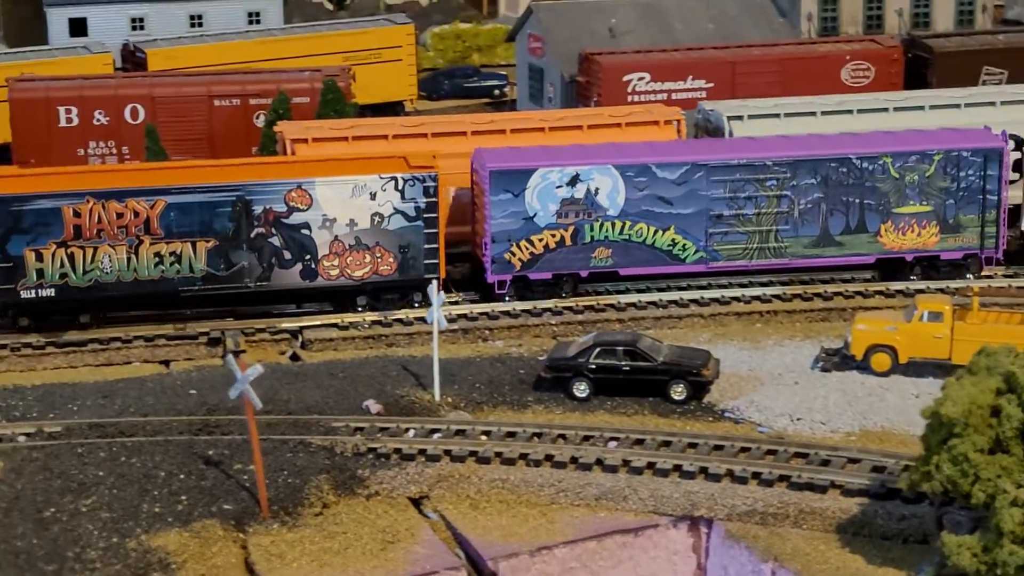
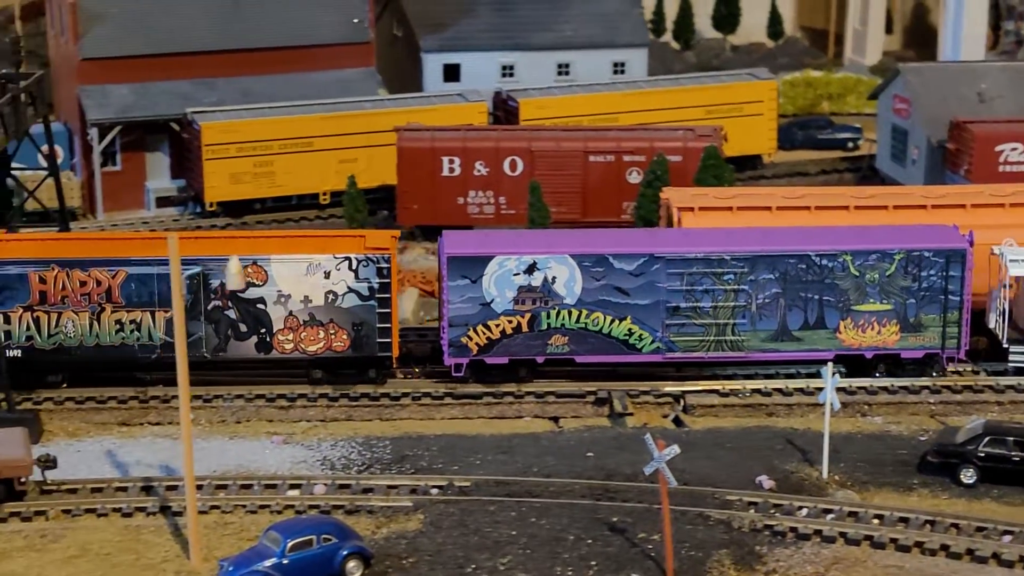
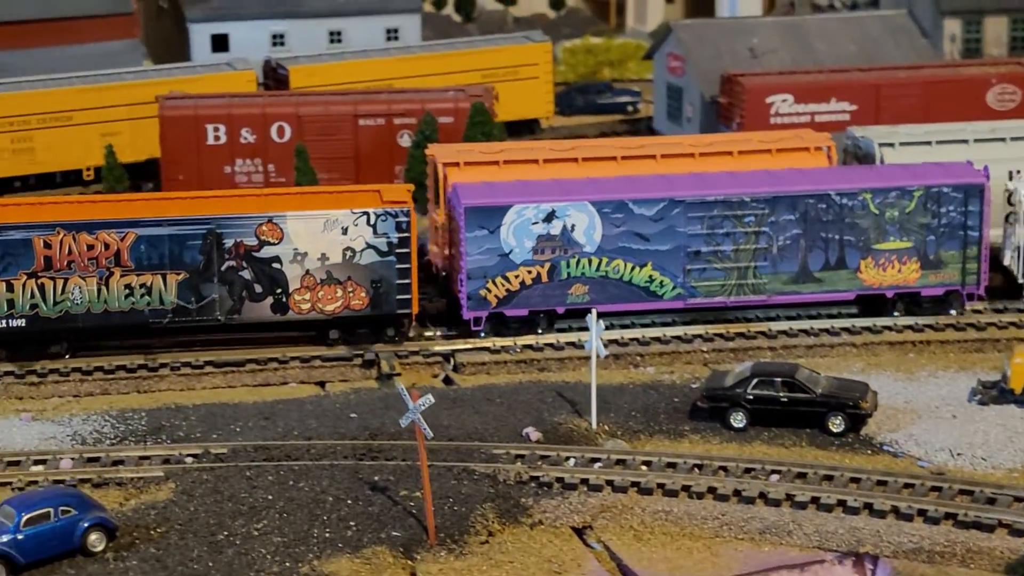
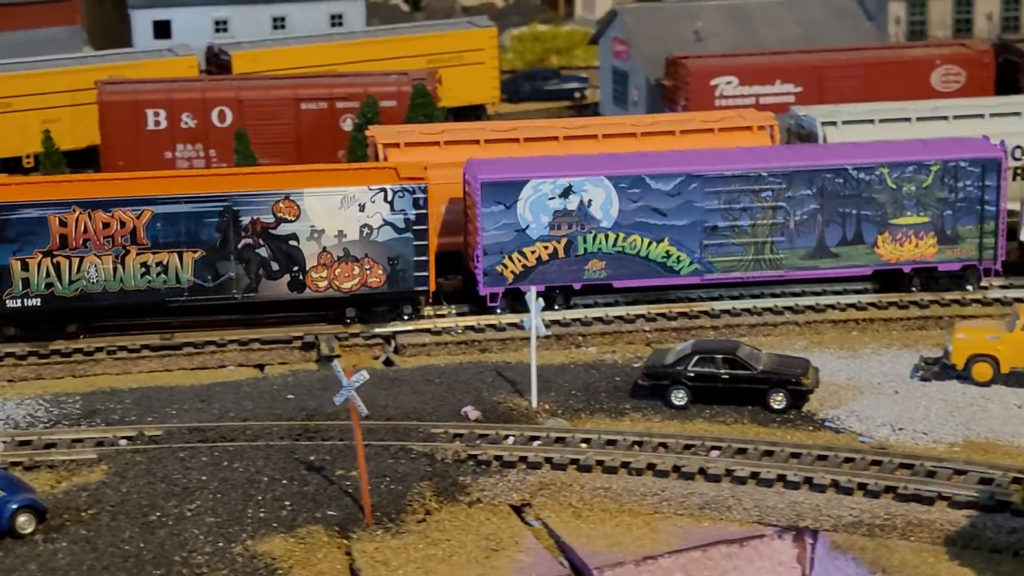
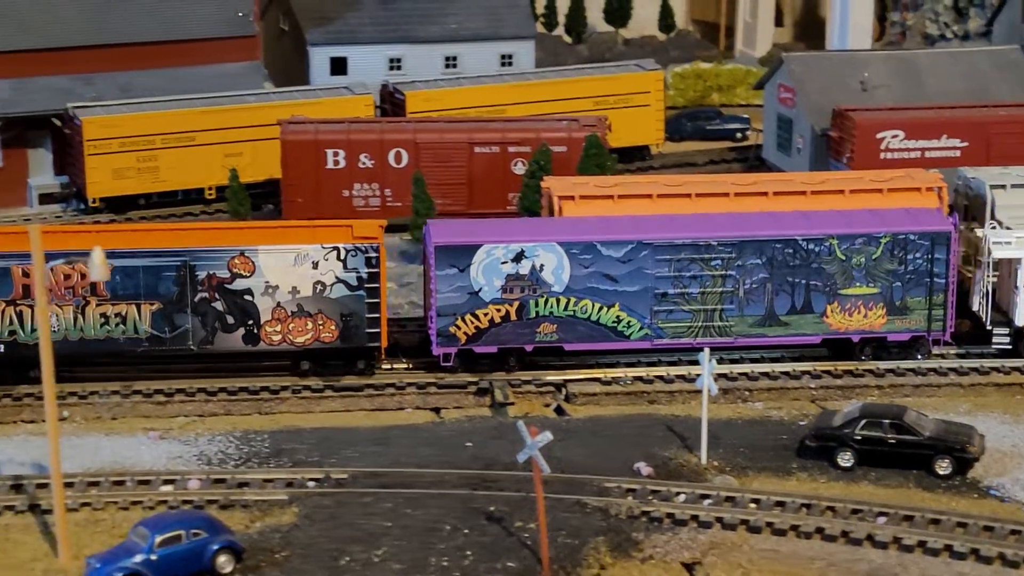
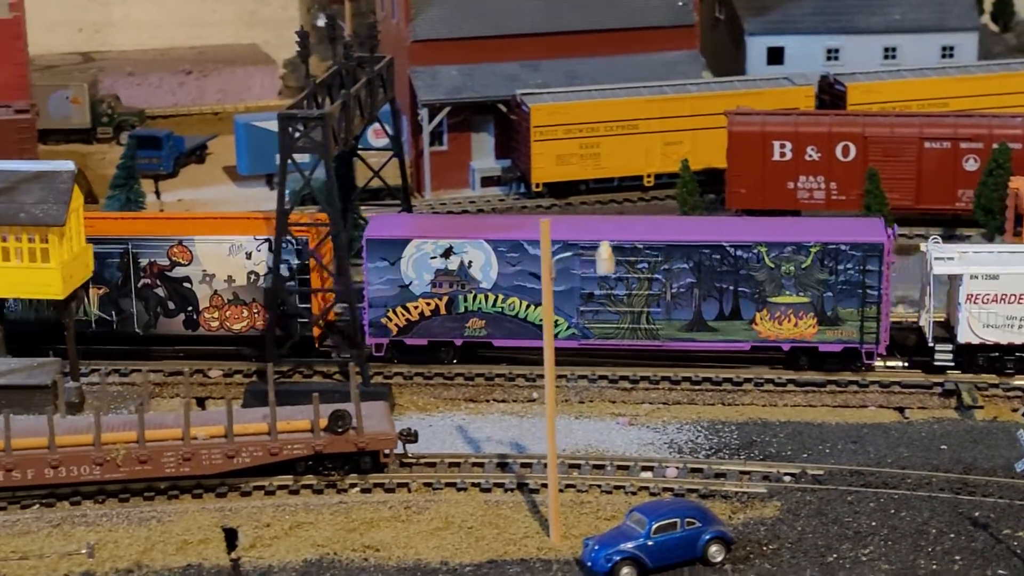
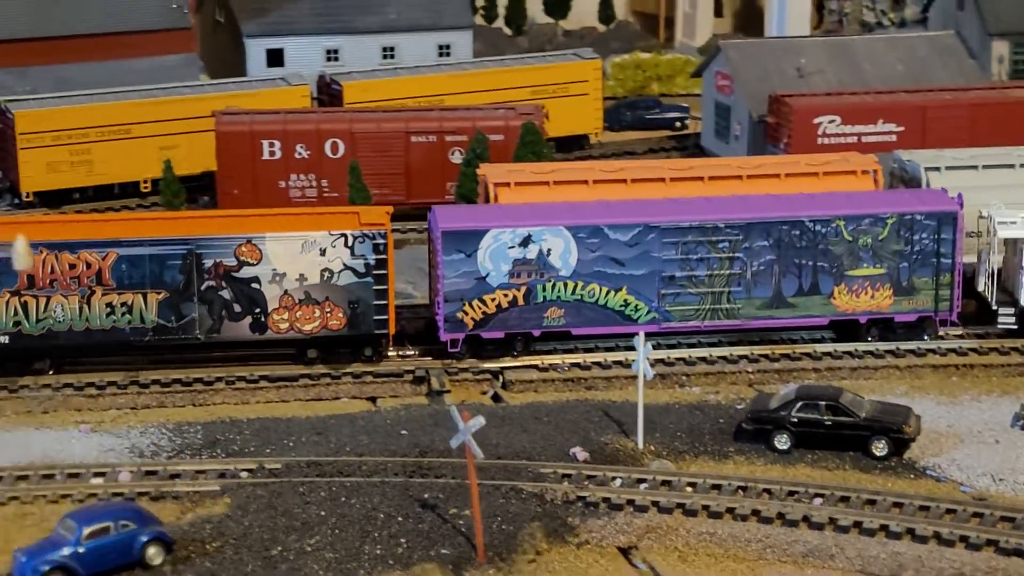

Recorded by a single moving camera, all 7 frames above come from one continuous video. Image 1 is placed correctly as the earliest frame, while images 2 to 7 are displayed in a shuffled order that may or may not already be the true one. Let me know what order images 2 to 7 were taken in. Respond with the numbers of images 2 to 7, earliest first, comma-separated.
4, 3, 7, 5, 2, 6
